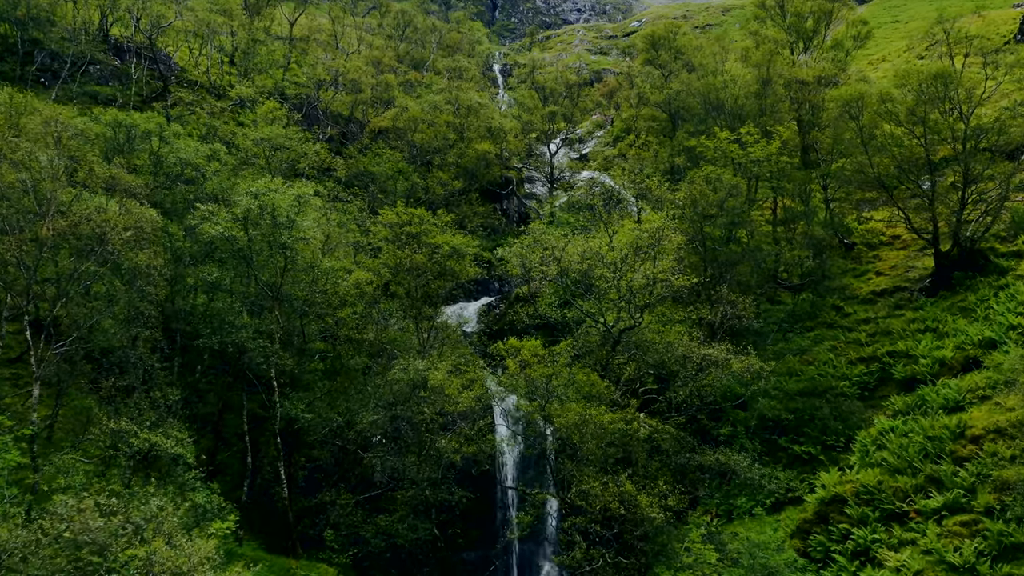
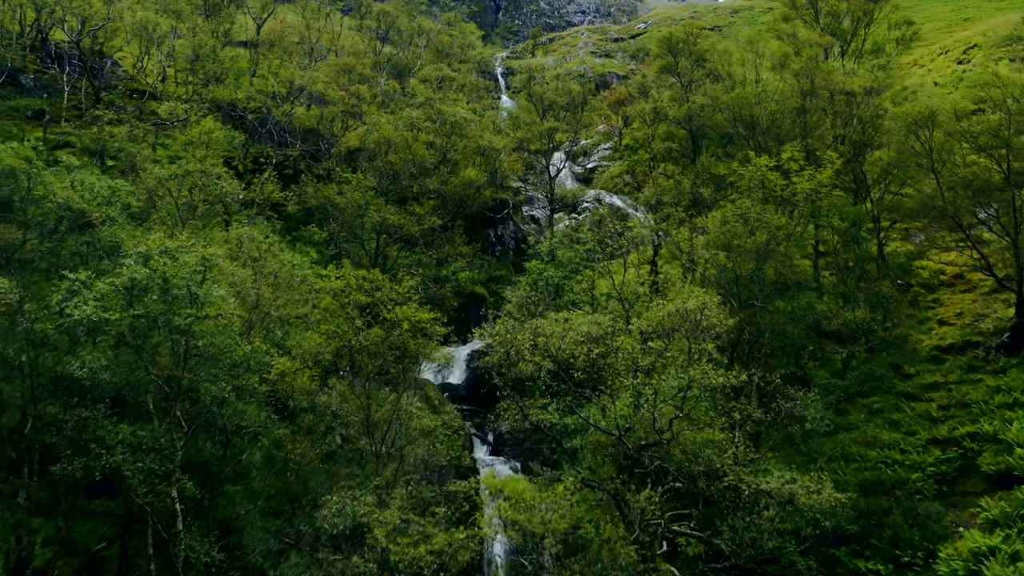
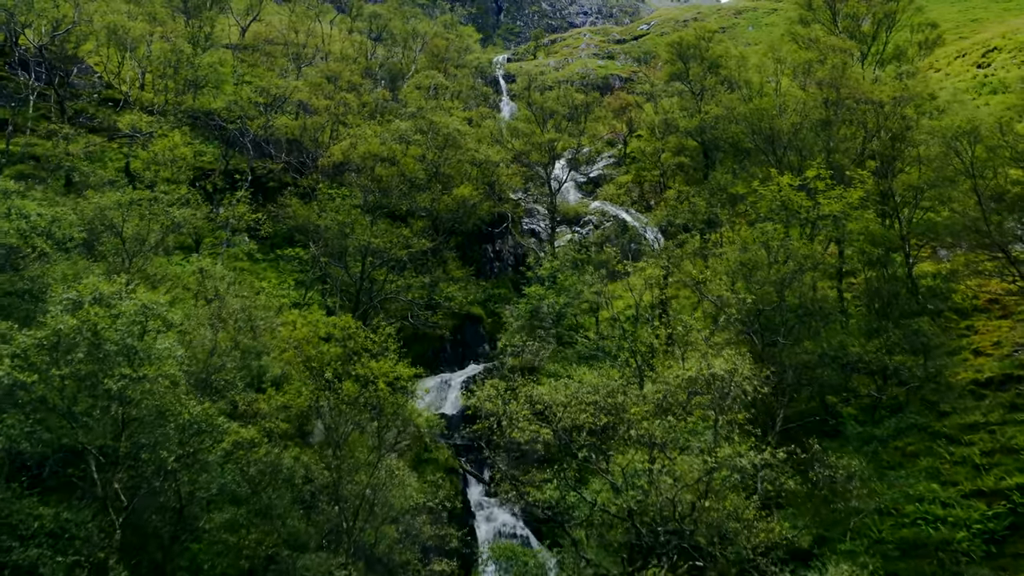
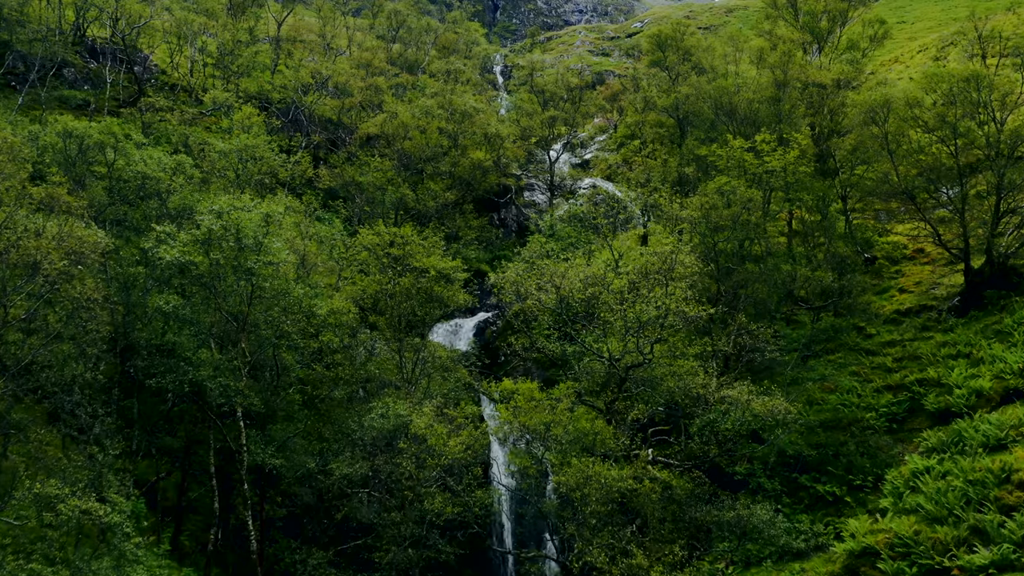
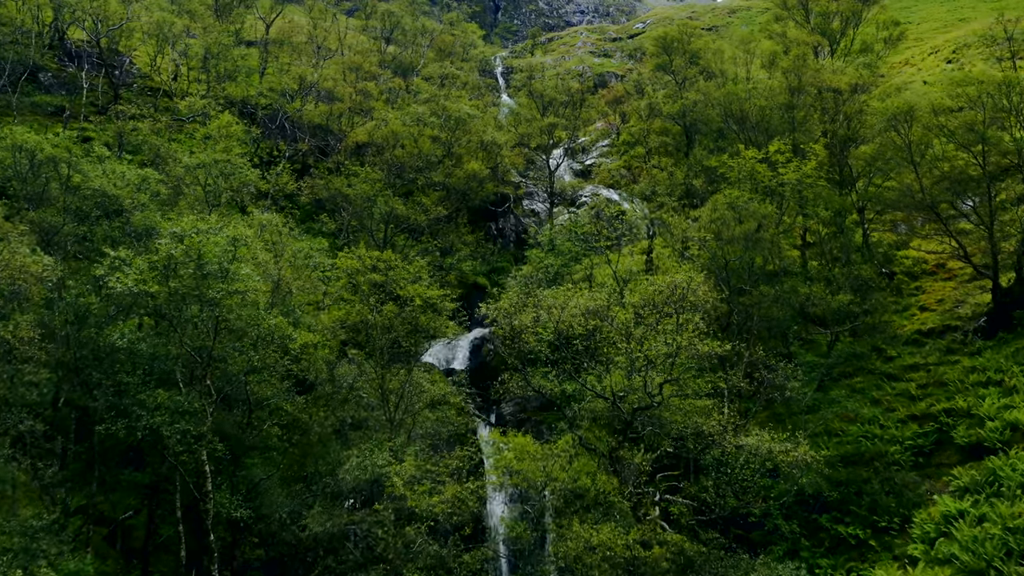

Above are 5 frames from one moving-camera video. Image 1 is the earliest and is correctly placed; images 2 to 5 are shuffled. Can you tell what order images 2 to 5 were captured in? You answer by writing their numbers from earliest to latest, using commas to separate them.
4, 5, 2, 3
